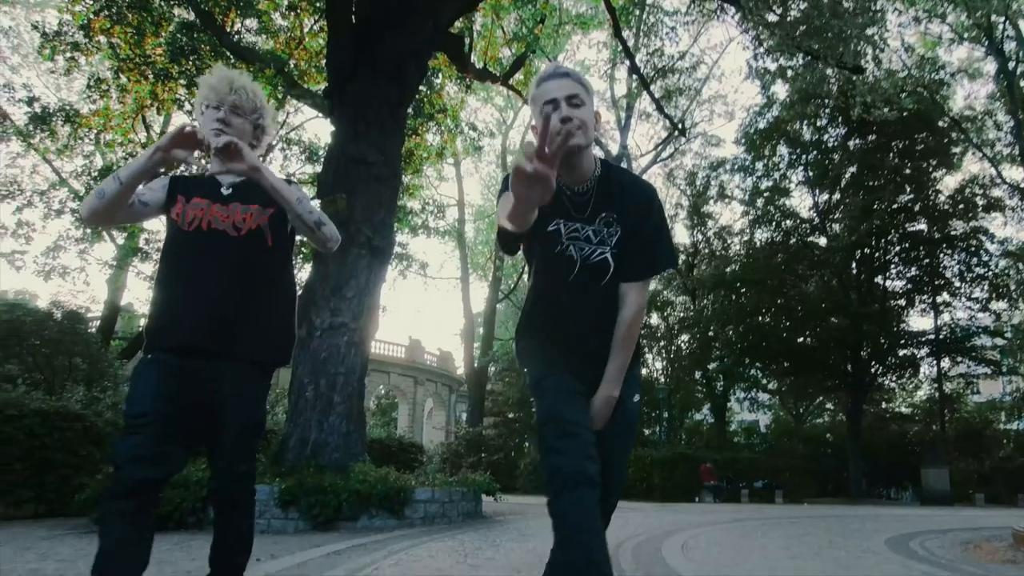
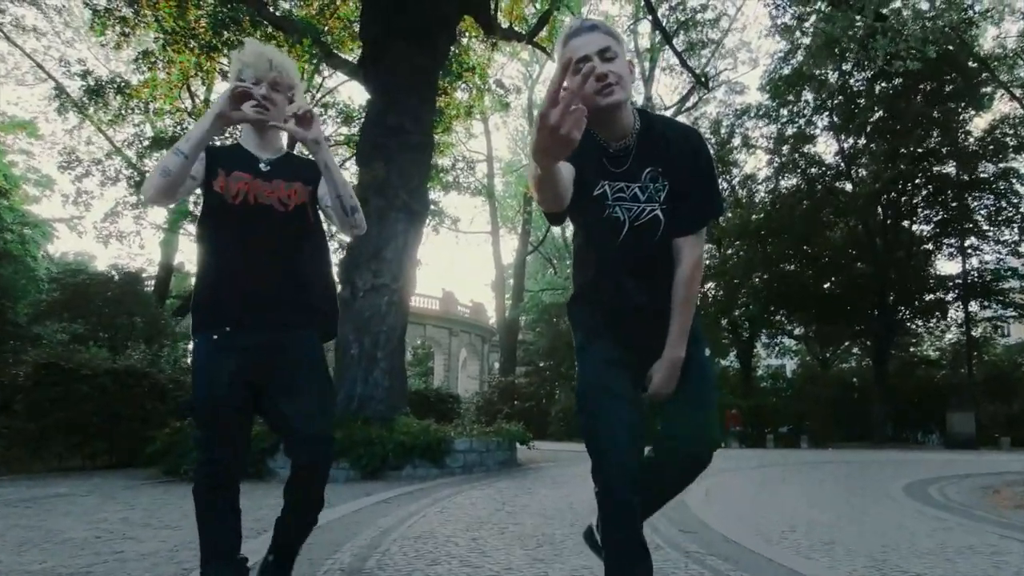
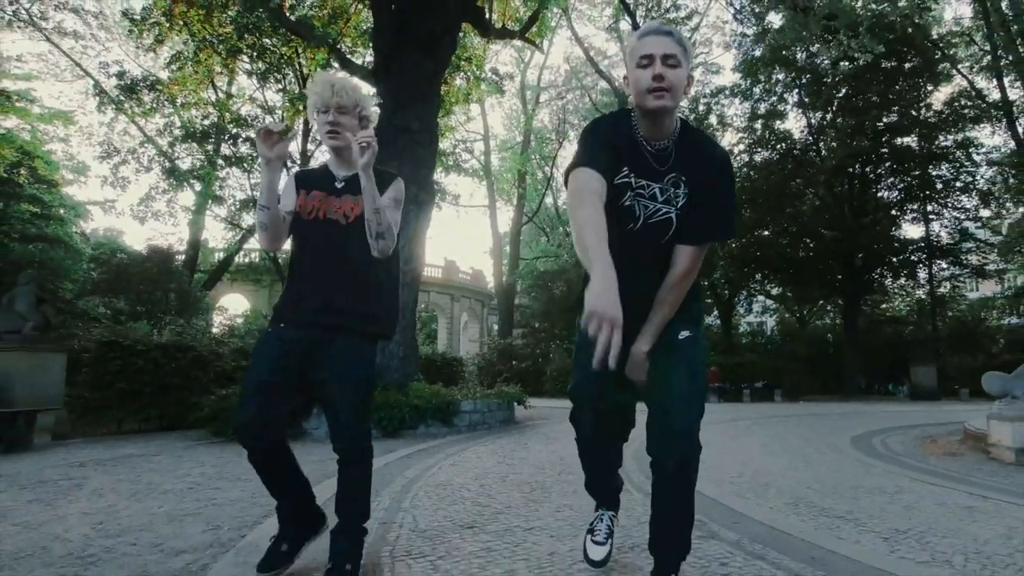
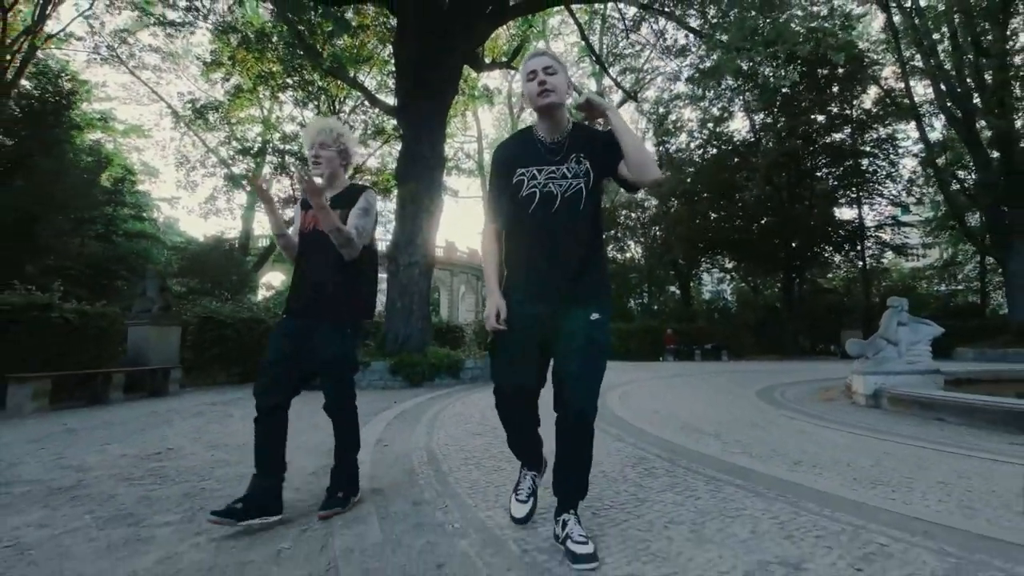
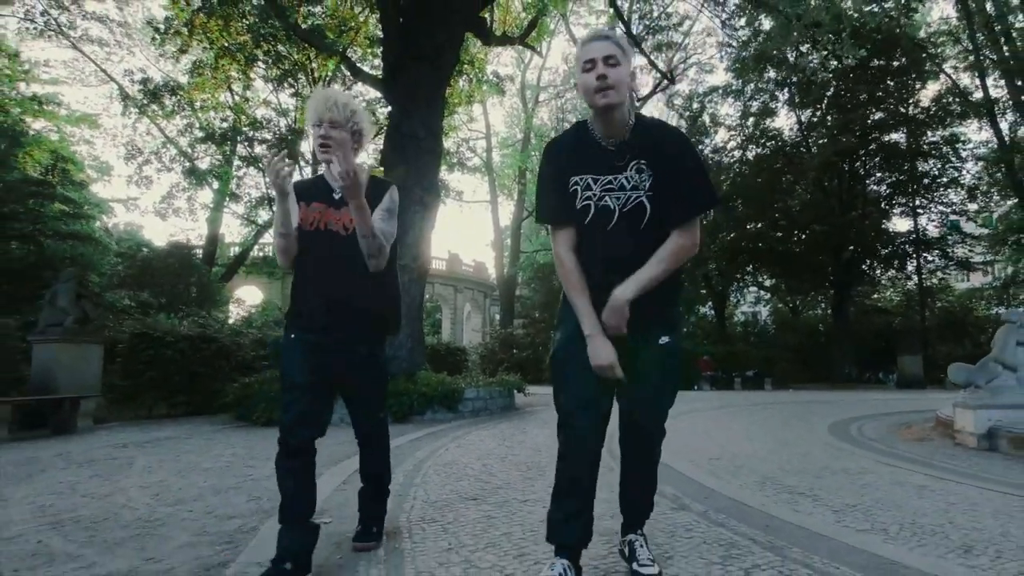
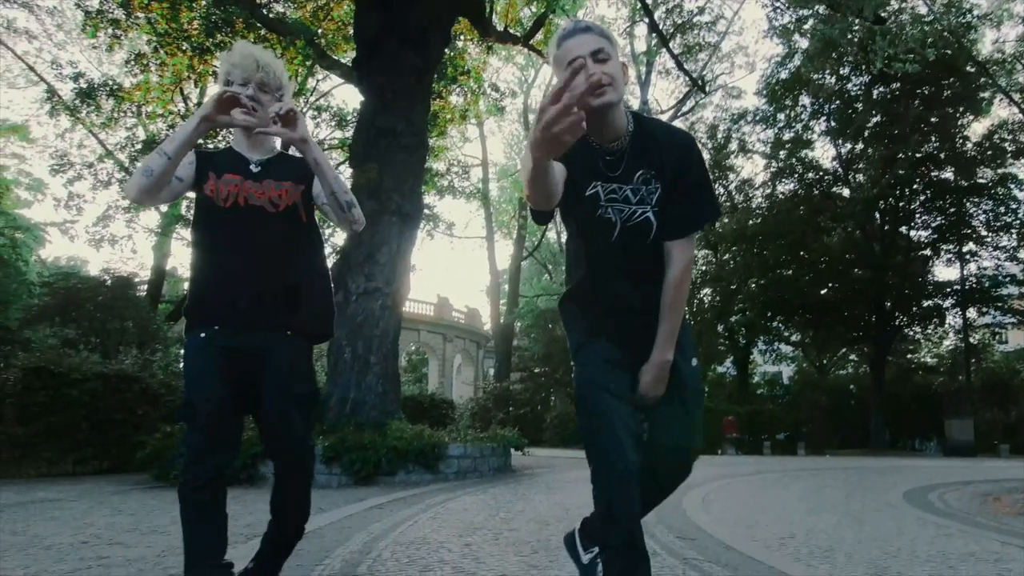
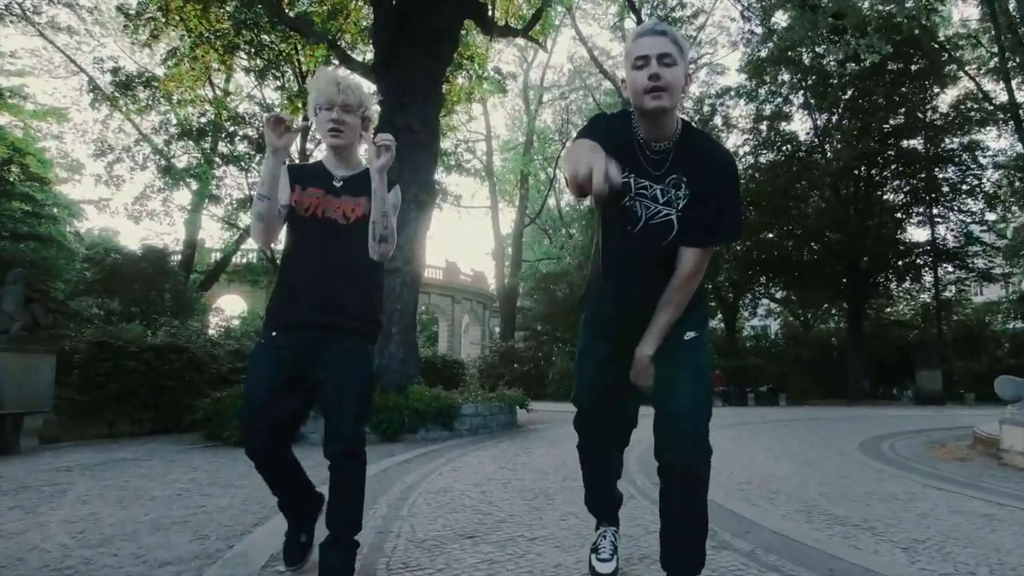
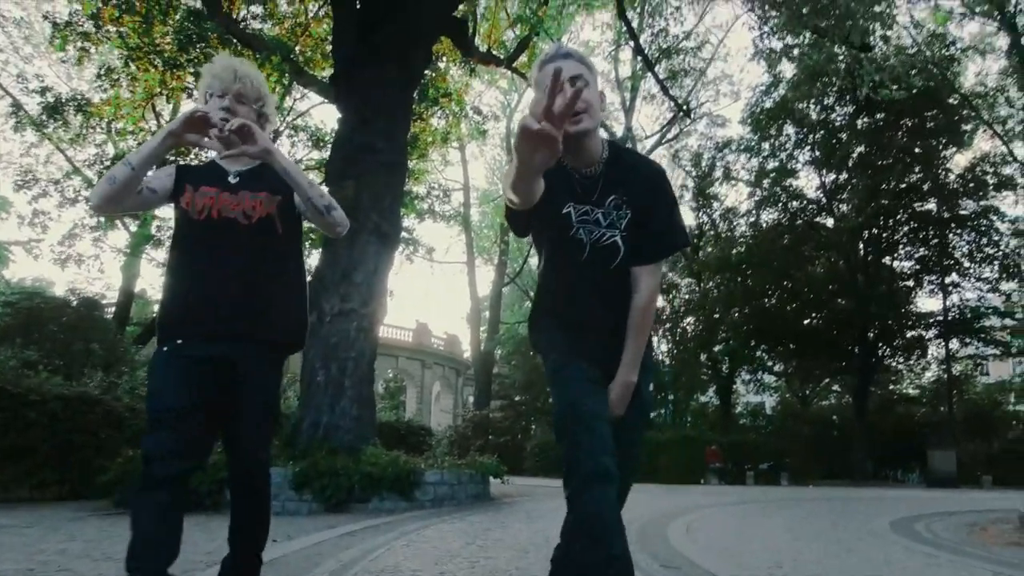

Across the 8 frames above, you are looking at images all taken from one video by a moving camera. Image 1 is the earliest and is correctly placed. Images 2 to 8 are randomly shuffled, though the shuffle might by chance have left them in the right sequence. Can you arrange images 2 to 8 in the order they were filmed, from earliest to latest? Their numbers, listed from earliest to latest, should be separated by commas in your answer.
6, 3, 5, 4, 7, 2, 8
